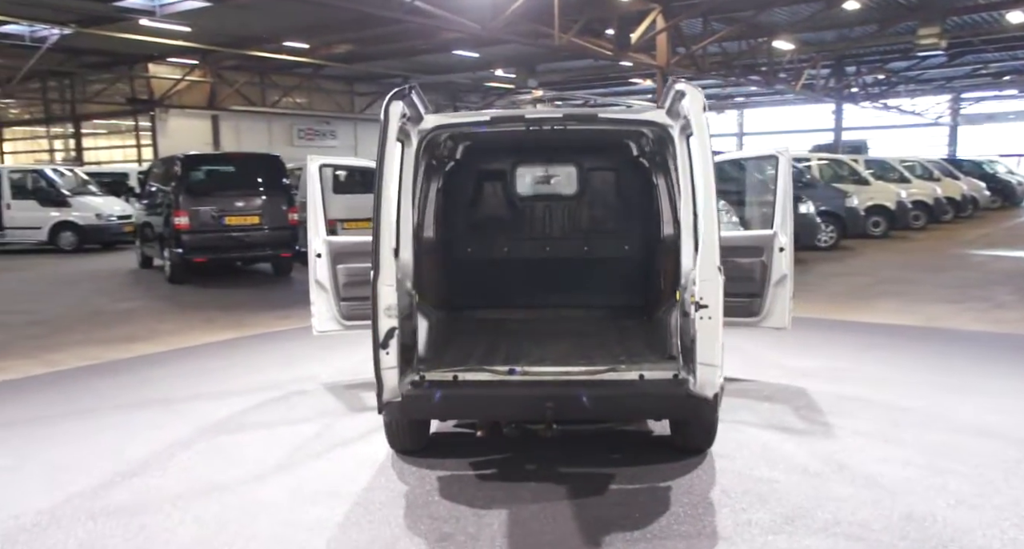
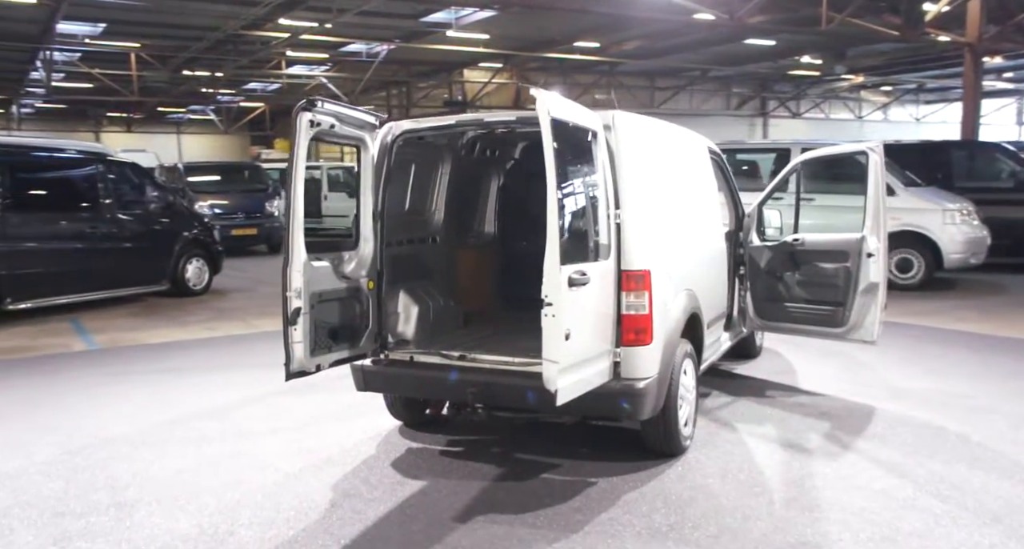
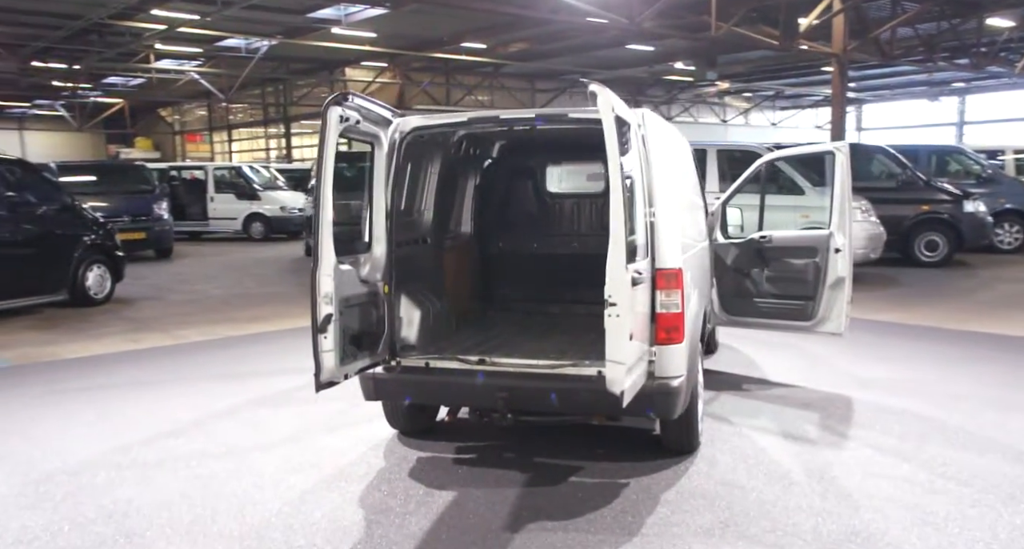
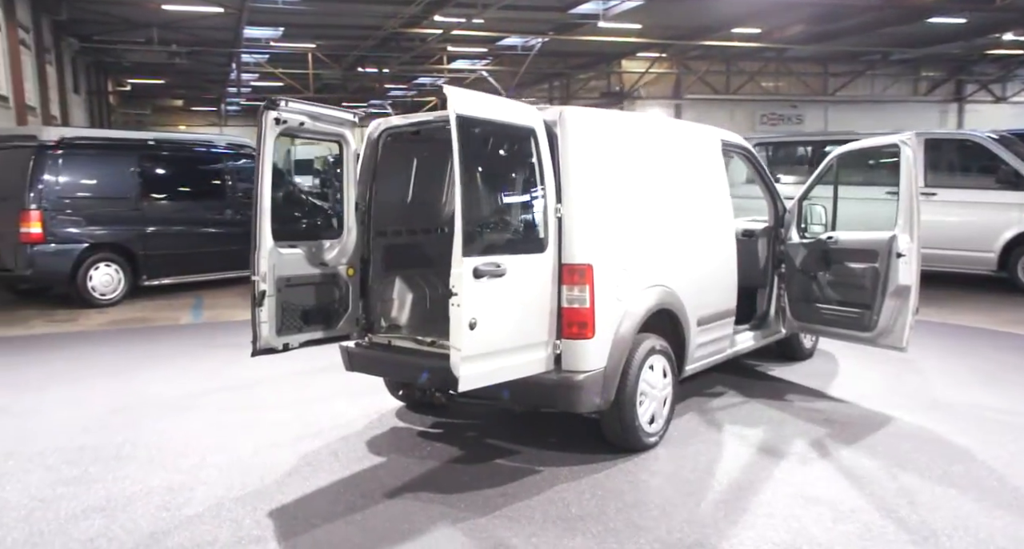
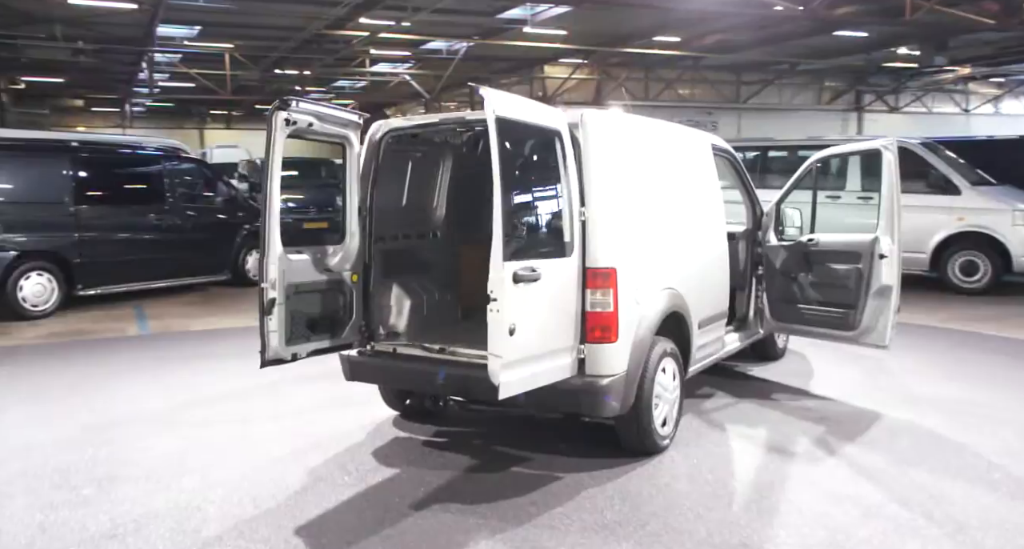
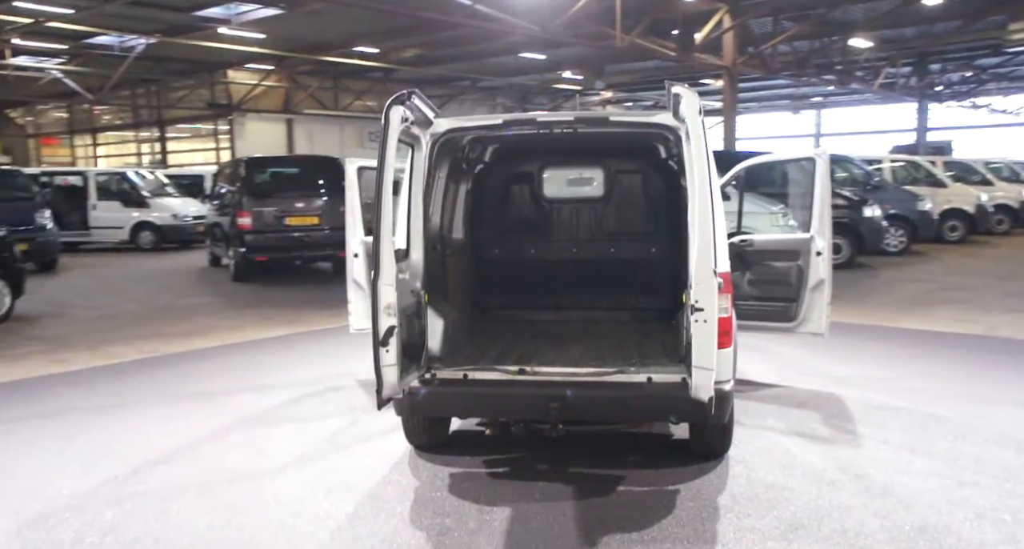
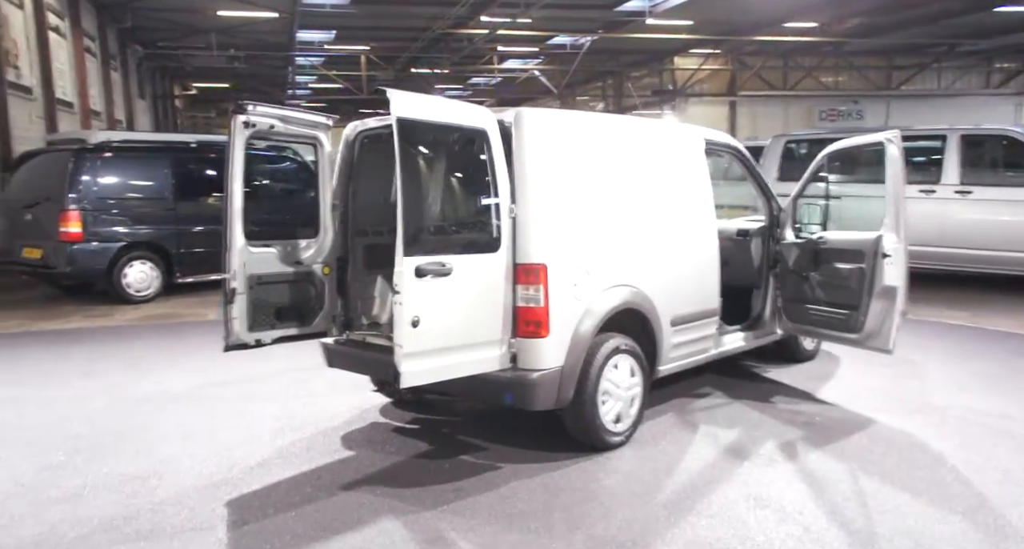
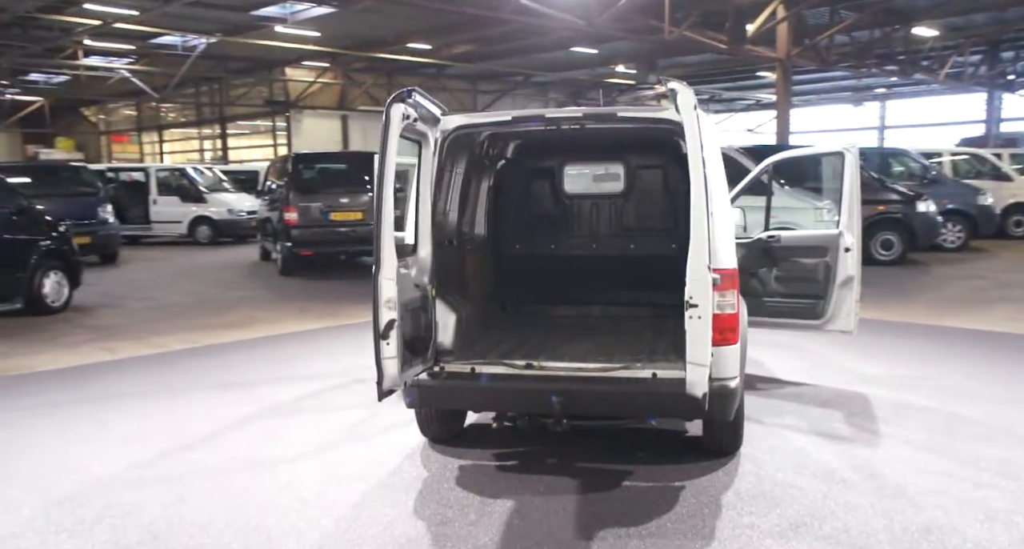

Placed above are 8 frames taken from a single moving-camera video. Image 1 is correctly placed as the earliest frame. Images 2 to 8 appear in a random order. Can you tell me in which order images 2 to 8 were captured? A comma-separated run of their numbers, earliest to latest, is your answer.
6, 8, 3, 2, 5, 4, 7
